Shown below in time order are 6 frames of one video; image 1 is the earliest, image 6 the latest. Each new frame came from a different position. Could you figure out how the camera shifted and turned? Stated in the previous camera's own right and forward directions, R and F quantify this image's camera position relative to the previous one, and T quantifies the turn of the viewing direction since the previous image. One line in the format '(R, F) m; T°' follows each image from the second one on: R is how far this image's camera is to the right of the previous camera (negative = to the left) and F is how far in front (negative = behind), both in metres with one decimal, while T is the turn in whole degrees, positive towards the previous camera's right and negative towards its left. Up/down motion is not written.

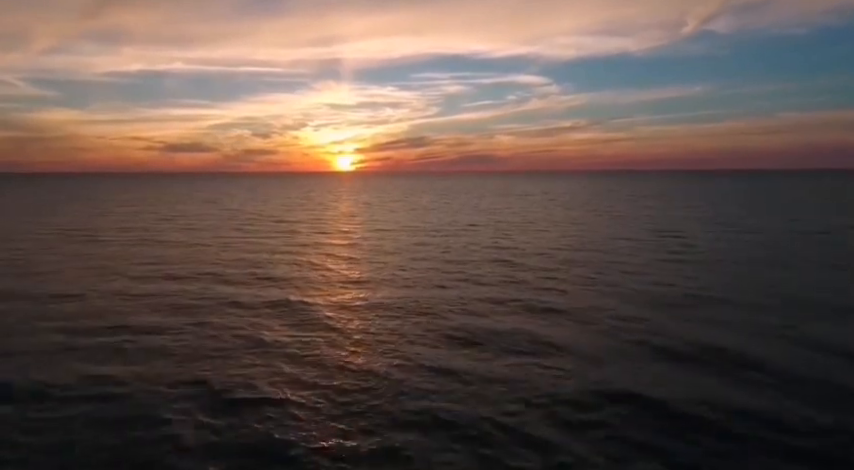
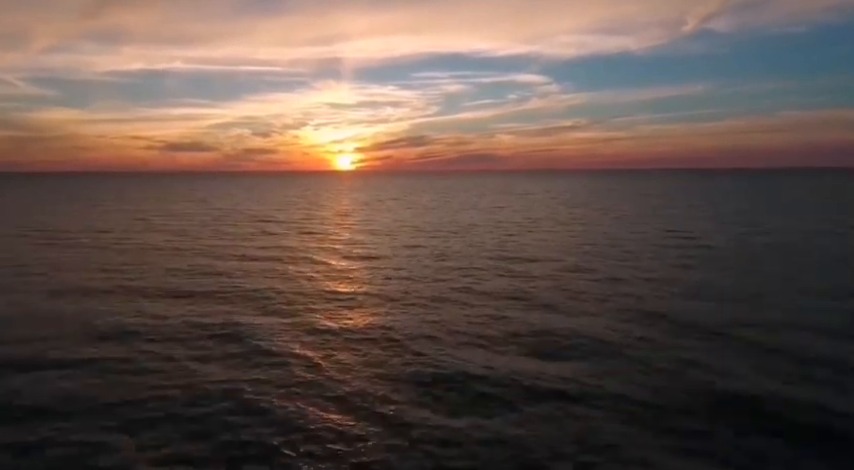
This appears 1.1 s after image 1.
(+0.2, +2.1) m; 0°
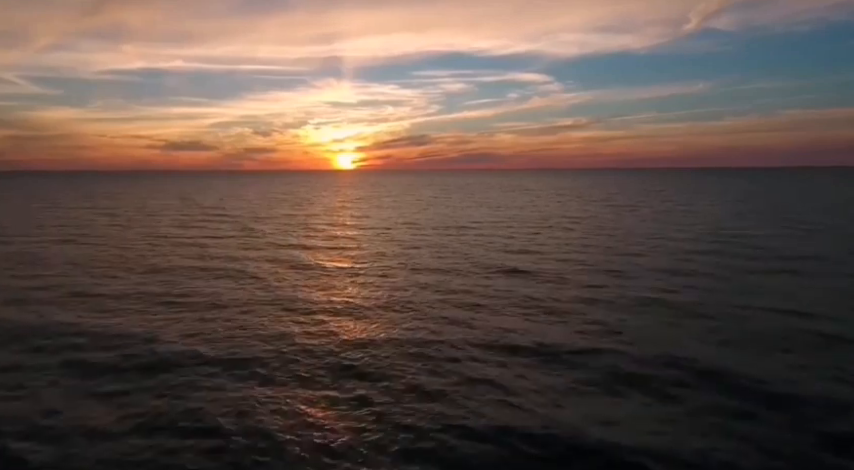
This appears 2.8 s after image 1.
(-0.1, +6.1) m; 0°
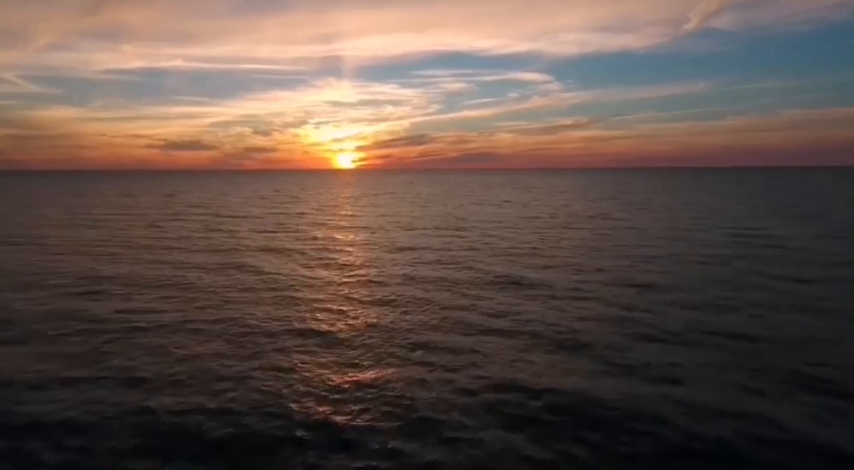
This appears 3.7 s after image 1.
(+0.3, +3.3) m; 0°
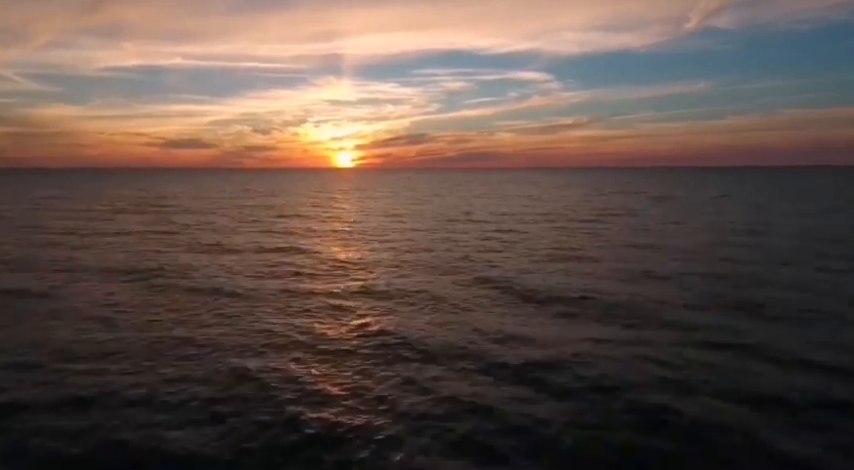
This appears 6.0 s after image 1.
(+0.6, 0.0) m; 0°
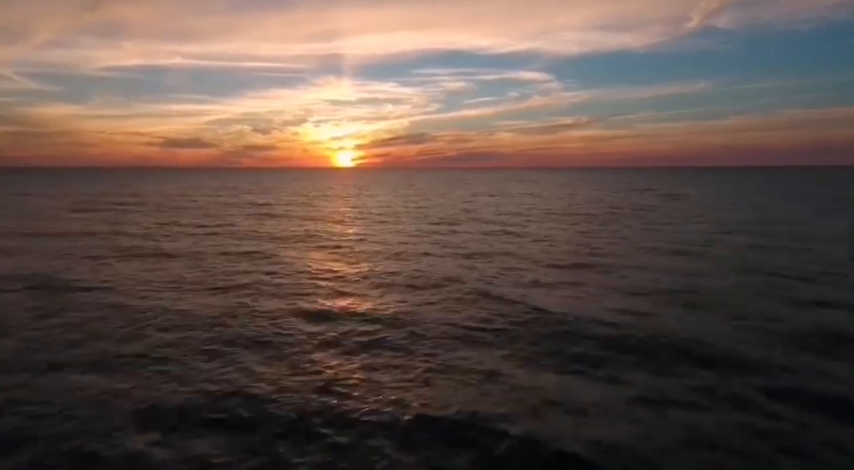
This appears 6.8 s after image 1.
(+0.1, +2.5) m; 0°
